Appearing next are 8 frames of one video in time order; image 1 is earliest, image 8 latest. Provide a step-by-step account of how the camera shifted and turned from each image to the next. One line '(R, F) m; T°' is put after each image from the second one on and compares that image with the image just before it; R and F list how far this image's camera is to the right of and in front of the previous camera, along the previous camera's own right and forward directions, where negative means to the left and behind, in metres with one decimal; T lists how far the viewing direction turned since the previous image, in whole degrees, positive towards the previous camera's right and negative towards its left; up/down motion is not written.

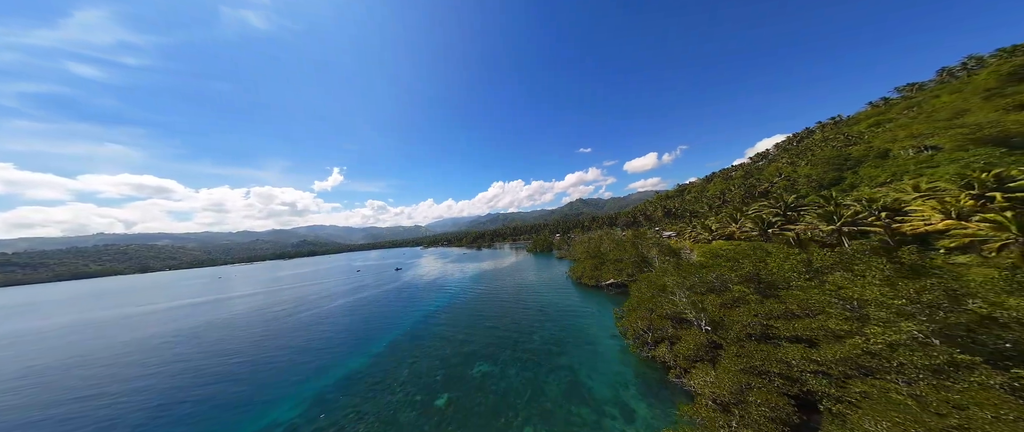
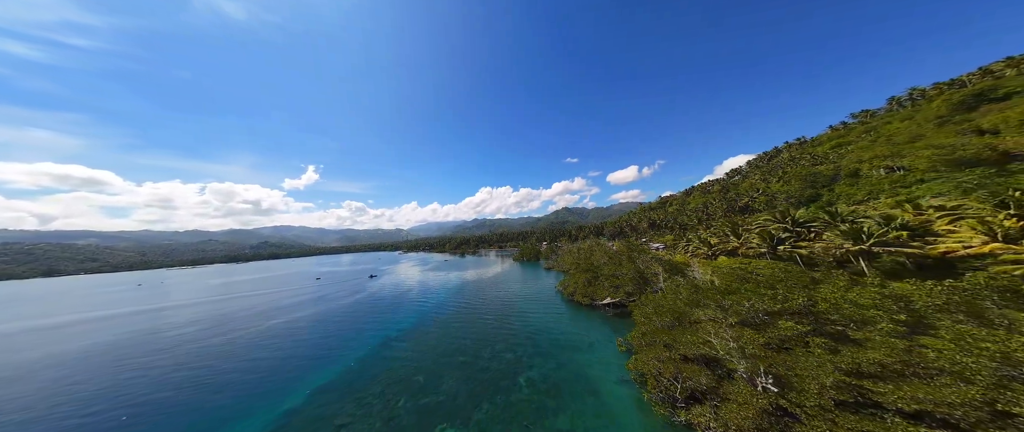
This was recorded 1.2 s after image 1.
(0.0, +4.8) m; +3°
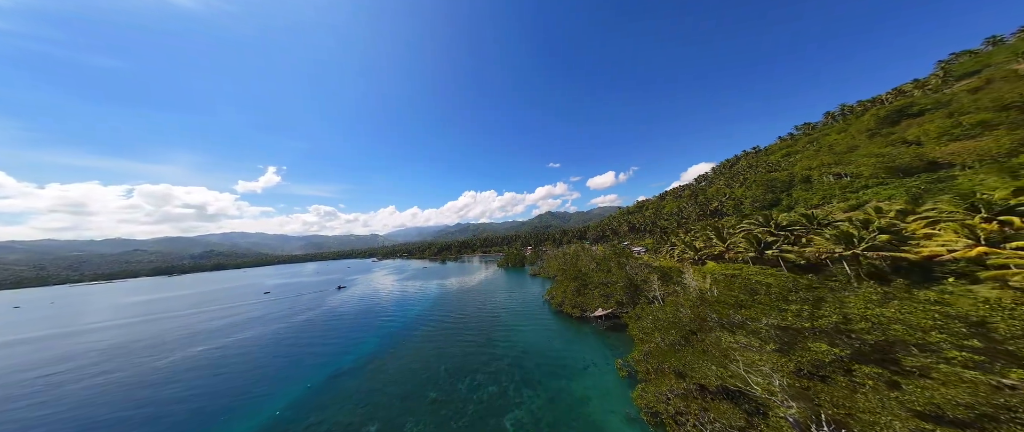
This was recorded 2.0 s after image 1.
(-0.4, +3.1) m; +5°
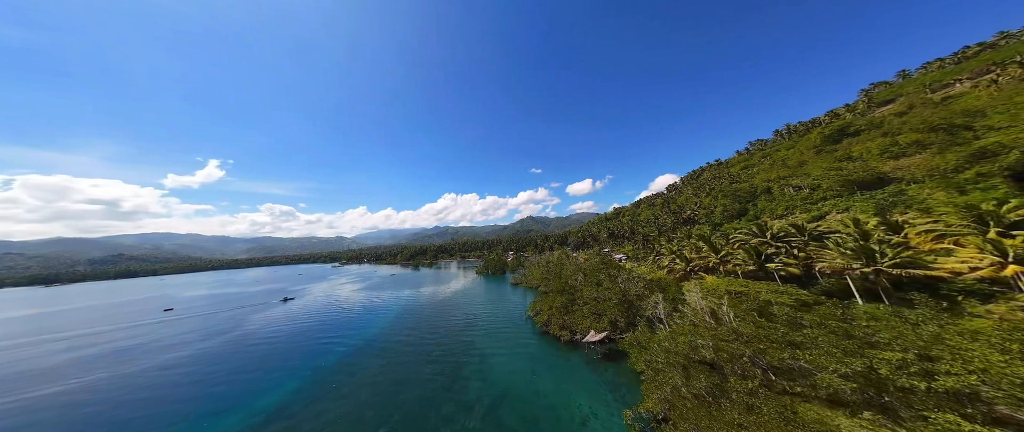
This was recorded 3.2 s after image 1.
(-0.1, +5.1) m; +5°
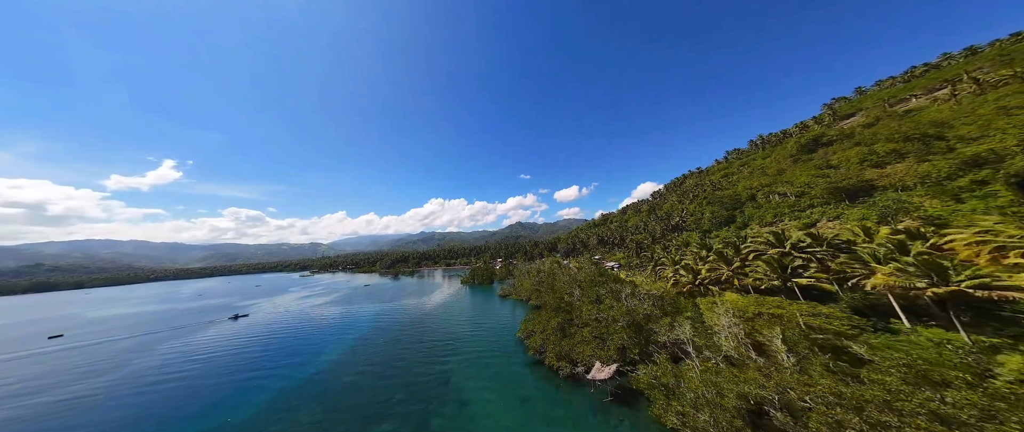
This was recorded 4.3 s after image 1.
(0.0, +5.0) m; +3°
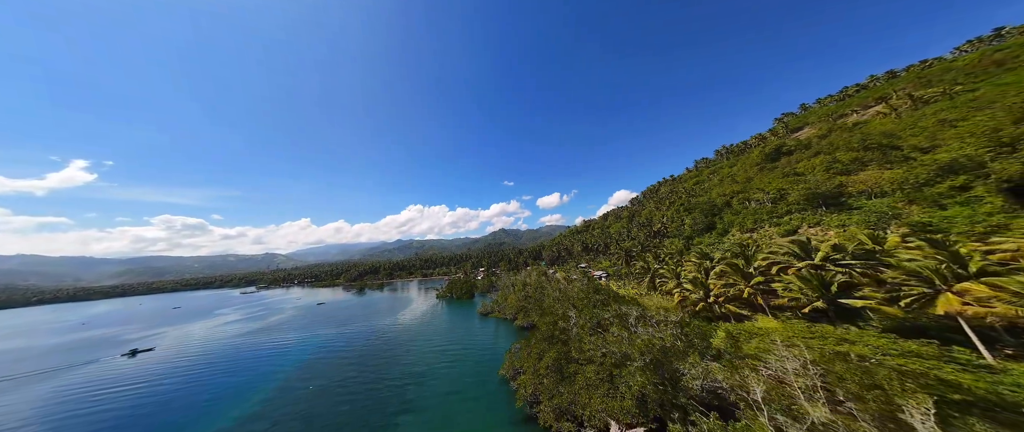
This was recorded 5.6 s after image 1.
(-0.1, +6.4) m; +4°
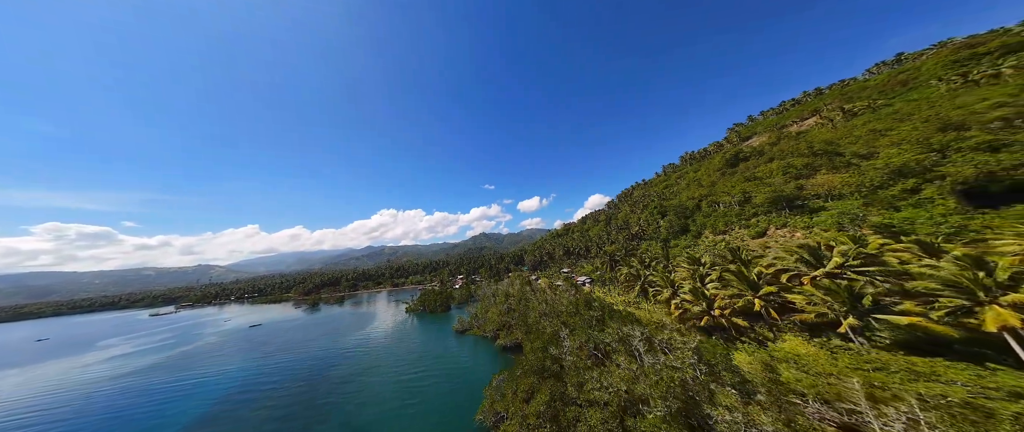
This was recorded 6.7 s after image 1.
(-0.3, +5.1) m; +6°
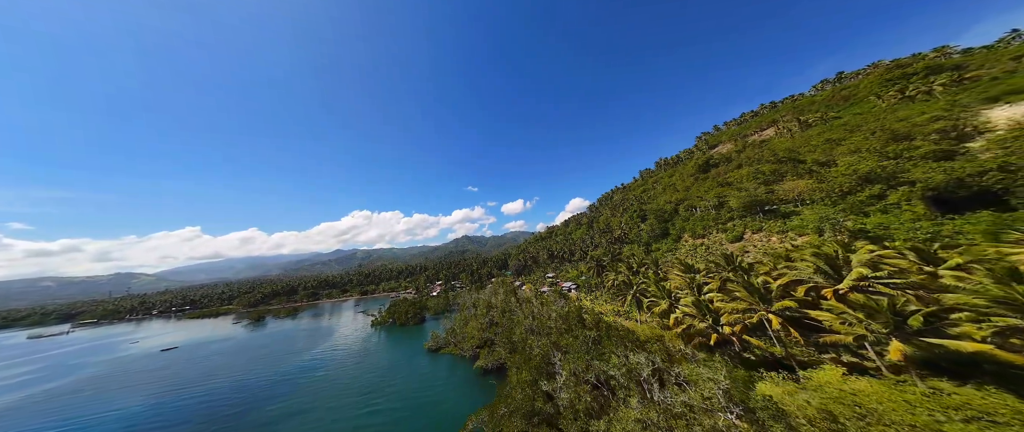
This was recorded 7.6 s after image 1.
(-0.2, +4.6) m; +5°
